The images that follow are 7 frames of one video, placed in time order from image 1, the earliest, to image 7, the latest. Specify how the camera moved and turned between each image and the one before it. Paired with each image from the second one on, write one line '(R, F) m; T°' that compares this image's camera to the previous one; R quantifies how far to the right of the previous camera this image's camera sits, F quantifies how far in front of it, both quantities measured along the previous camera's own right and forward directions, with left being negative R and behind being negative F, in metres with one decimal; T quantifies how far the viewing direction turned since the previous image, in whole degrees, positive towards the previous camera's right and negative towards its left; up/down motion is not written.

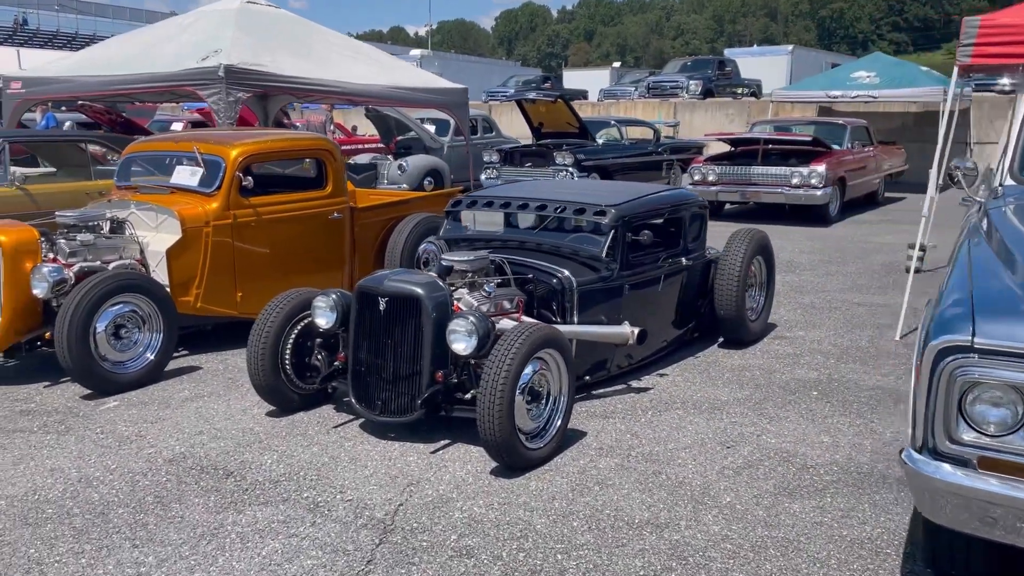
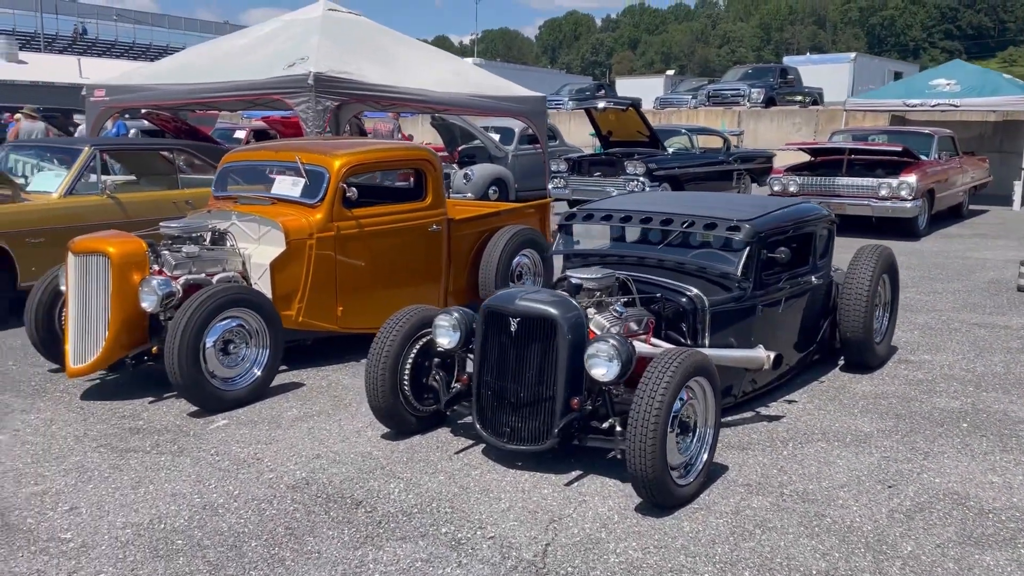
(-0.5, +0.3) m; -3°
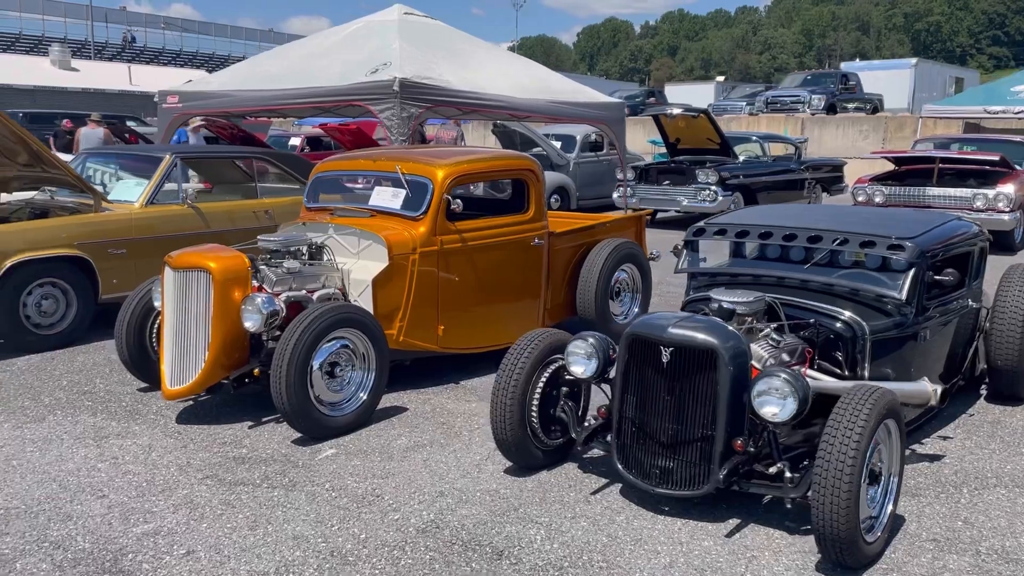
(-0.5, +0.4) m; -2°
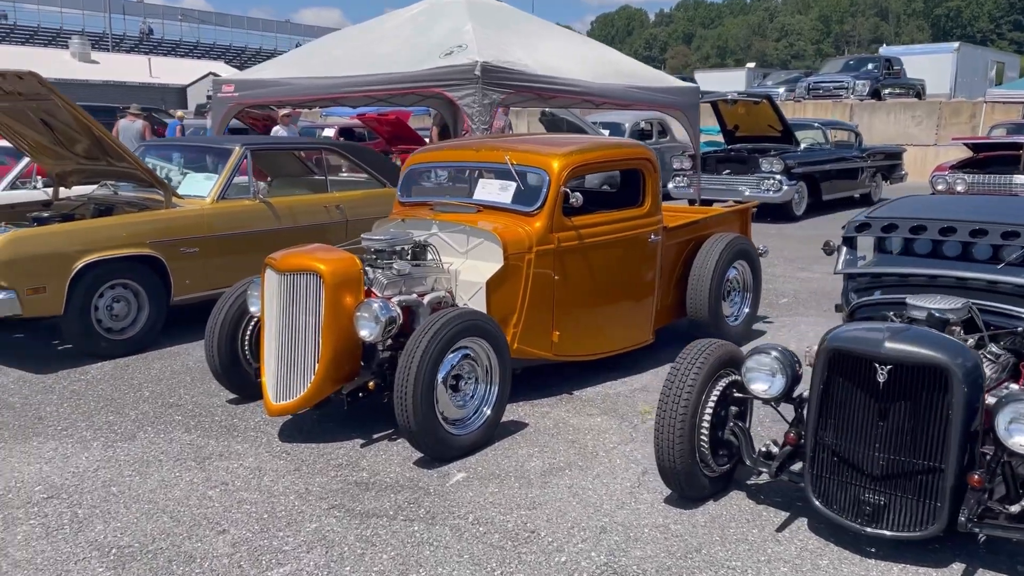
(-0.7, +0.5) m; -1°
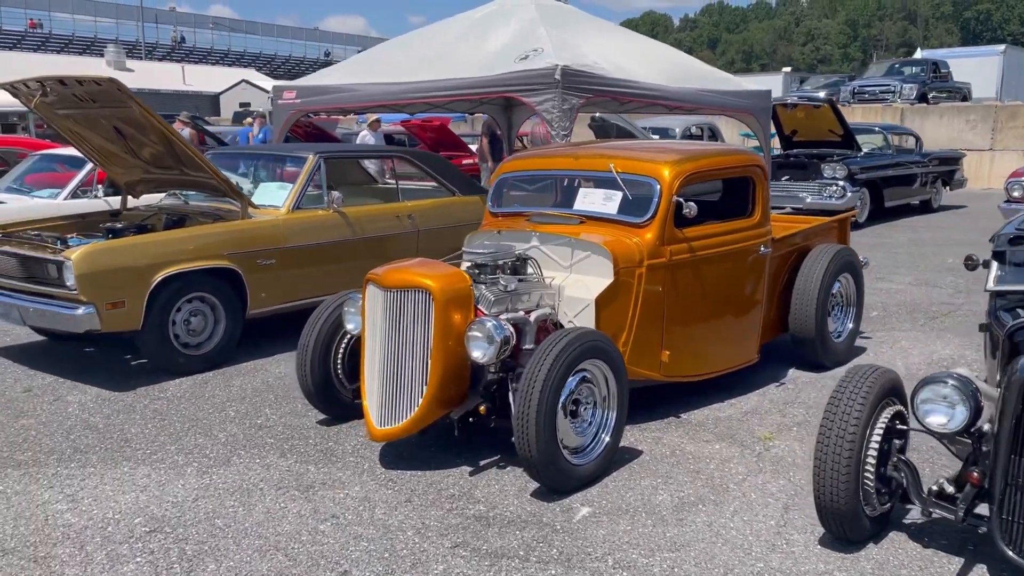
(-0.5, +0.3) m; -2°
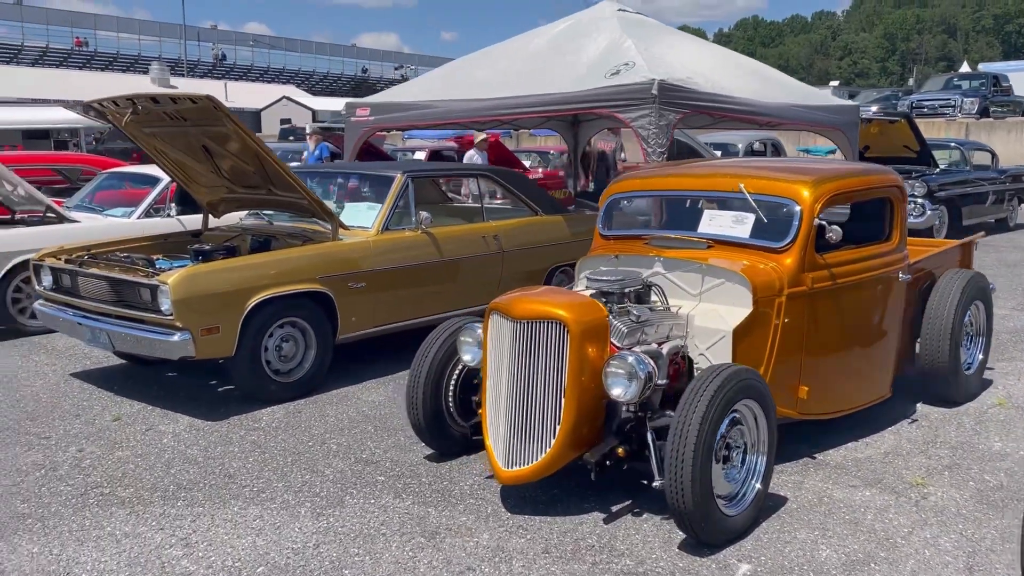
(-0.5, +0.3) m; -2°
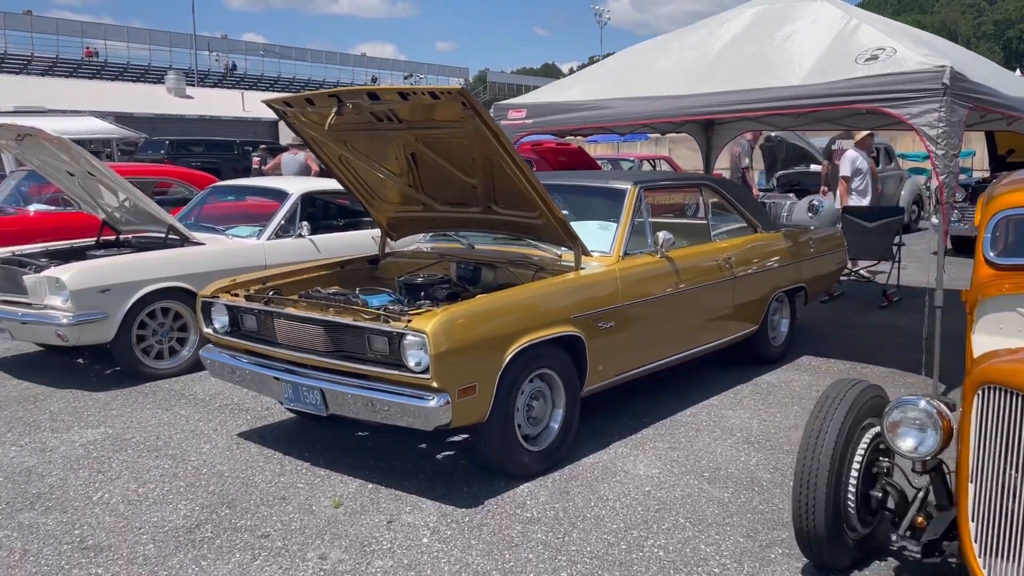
(-1.7, +1.2) m; 0°
